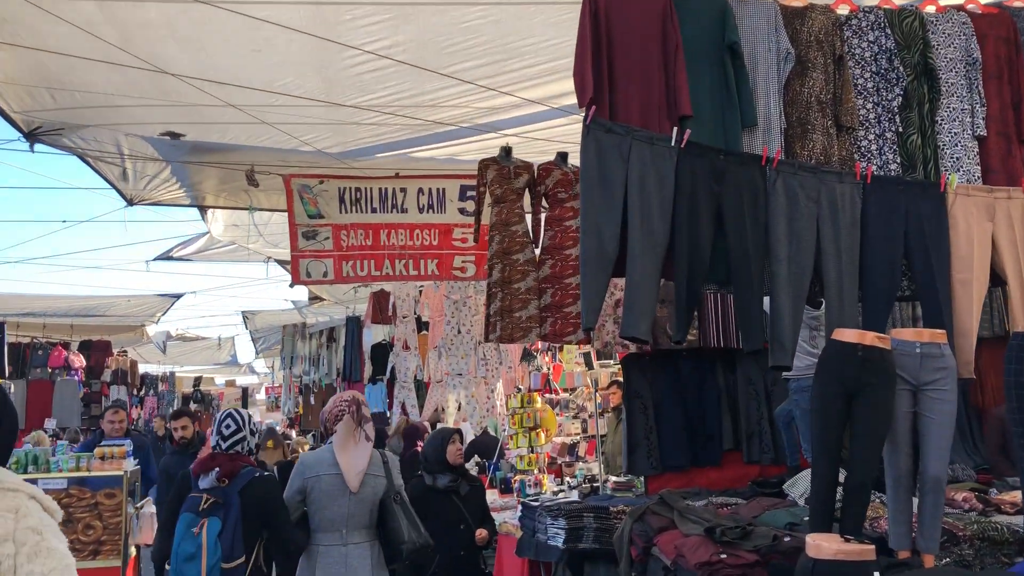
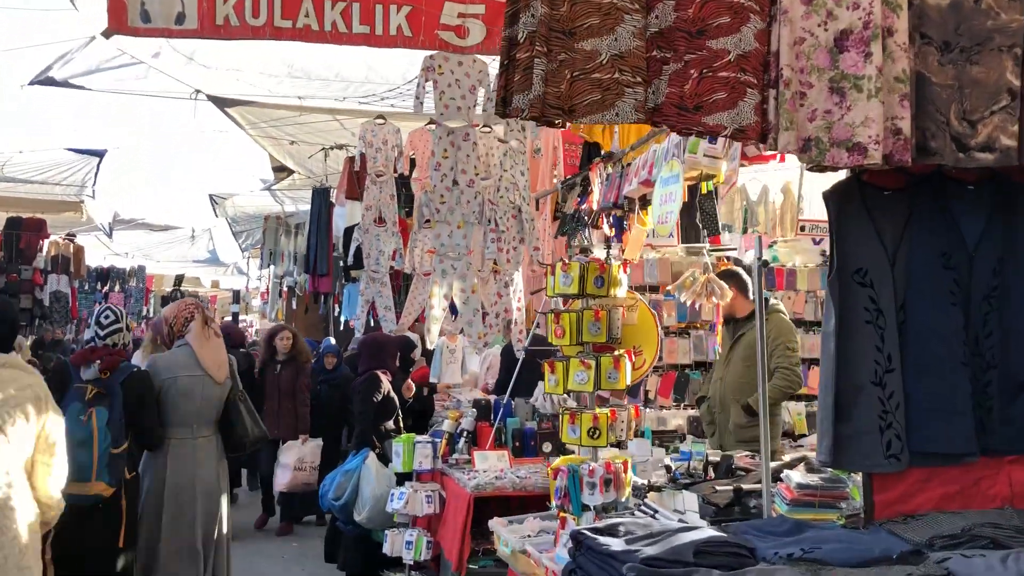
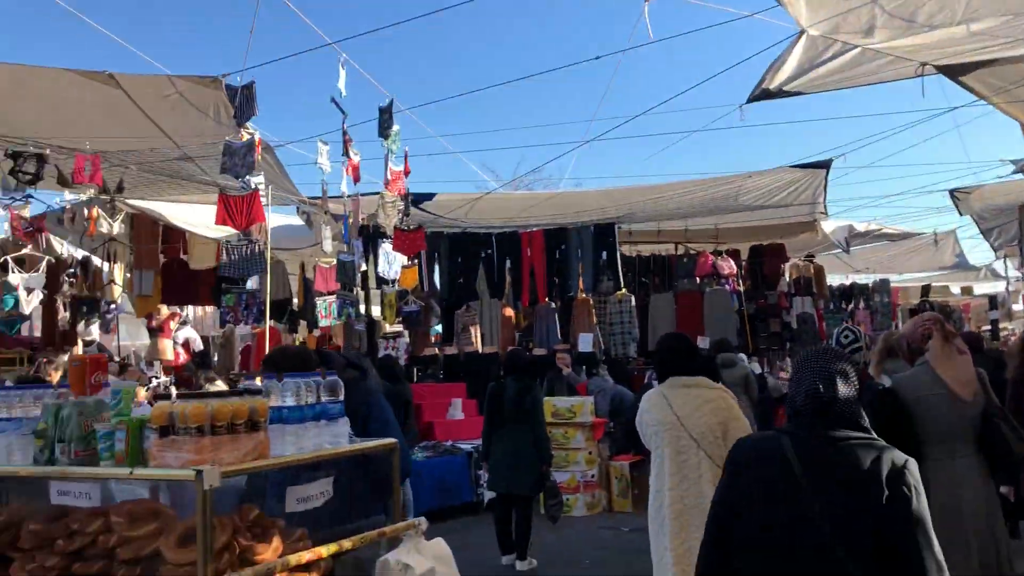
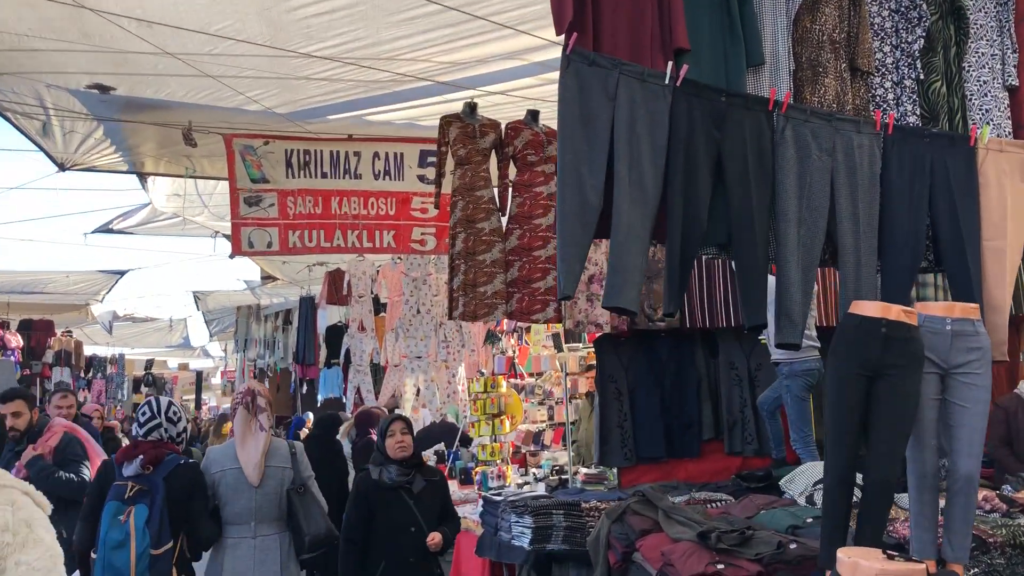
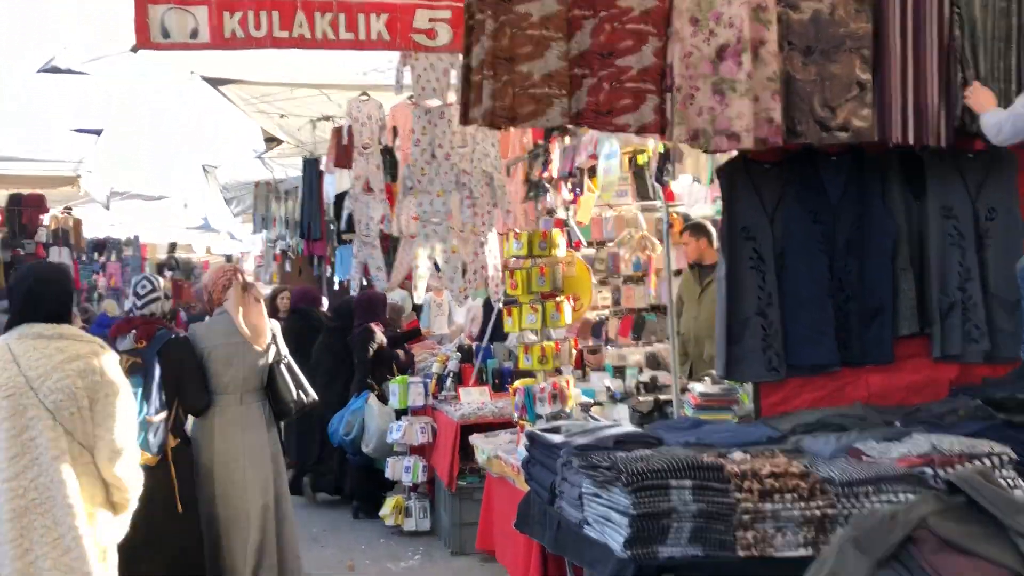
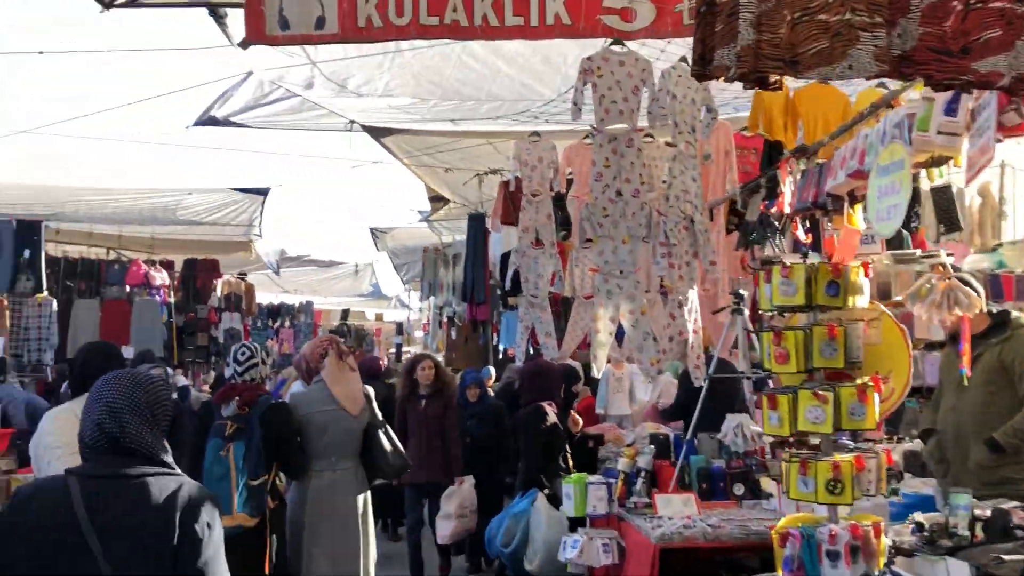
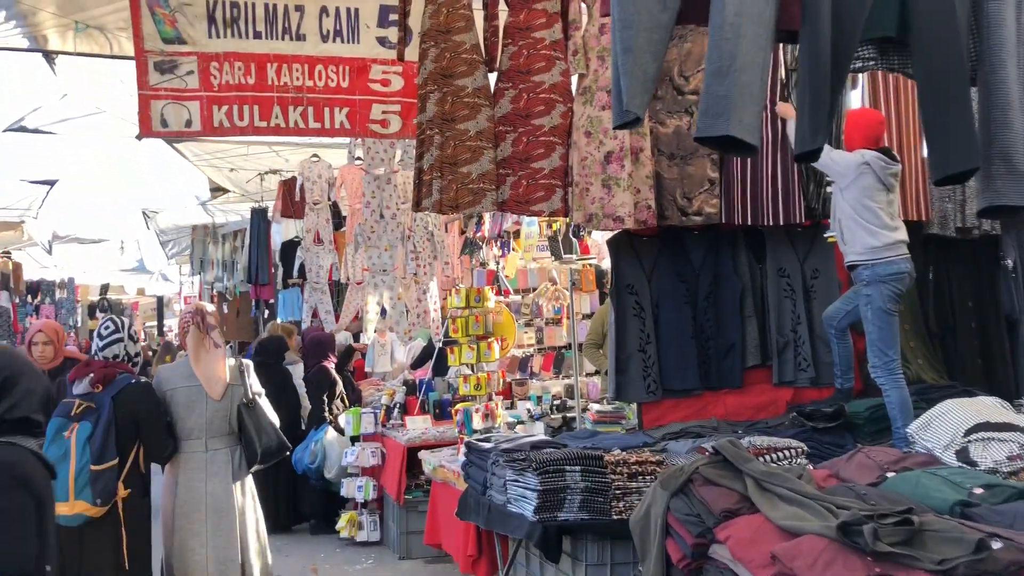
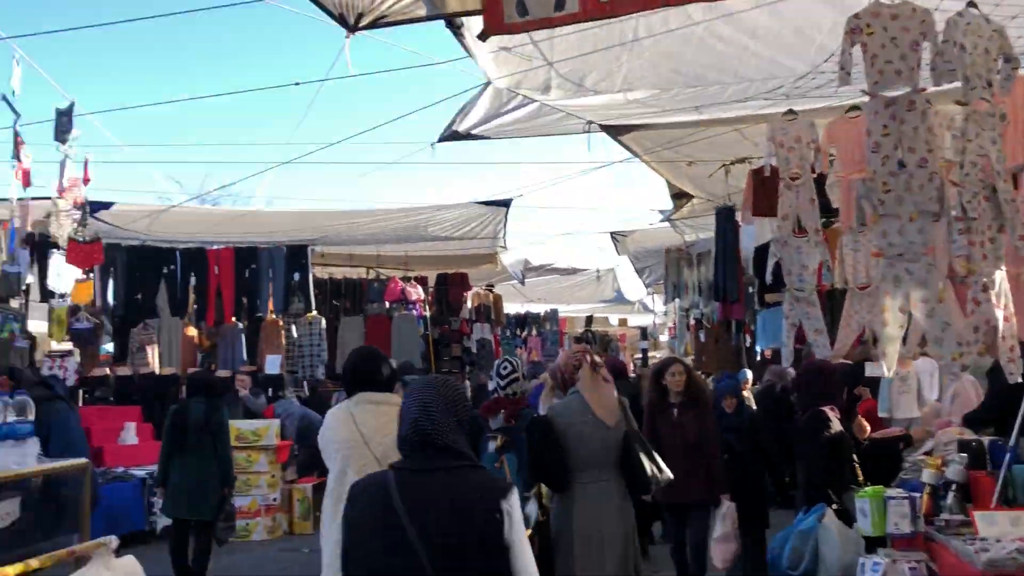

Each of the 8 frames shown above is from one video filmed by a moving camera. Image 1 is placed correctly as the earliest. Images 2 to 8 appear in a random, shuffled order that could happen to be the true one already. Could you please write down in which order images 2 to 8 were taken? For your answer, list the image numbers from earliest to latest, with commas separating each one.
4, 7, 5, 2, 6, 8, 3
